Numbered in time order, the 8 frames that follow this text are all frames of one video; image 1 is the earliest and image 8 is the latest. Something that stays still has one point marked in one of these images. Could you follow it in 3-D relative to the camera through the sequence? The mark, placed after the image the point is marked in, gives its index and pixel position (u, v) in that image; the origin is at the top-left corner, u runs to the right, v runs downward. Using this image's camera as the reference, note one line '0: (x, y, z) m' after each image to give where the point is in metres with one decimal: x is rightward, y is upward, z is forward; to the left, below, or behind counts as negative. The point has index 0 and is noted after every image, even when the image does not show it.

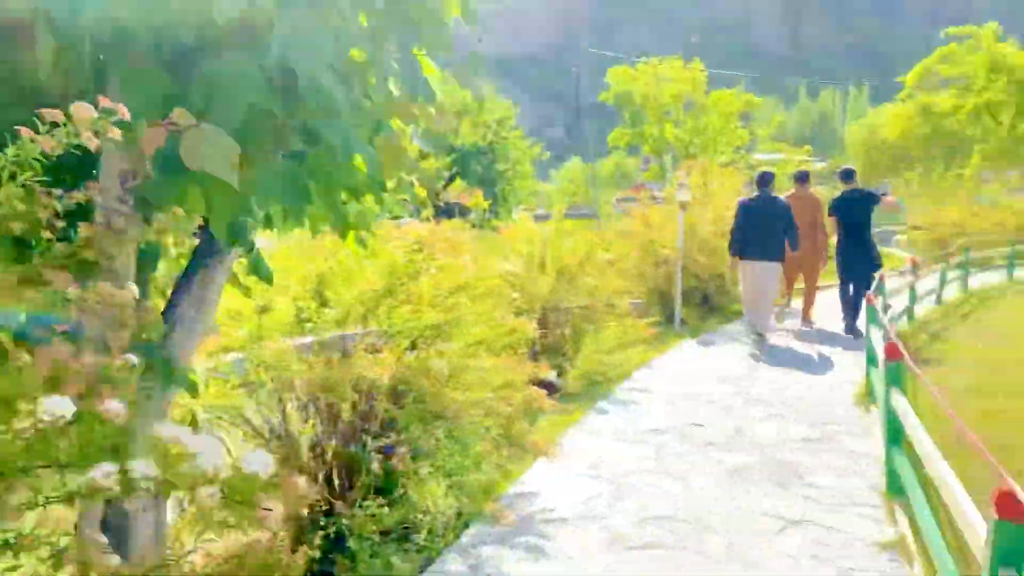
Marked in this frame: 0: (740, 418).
0: (+1.9, -1.1, +7.4) m
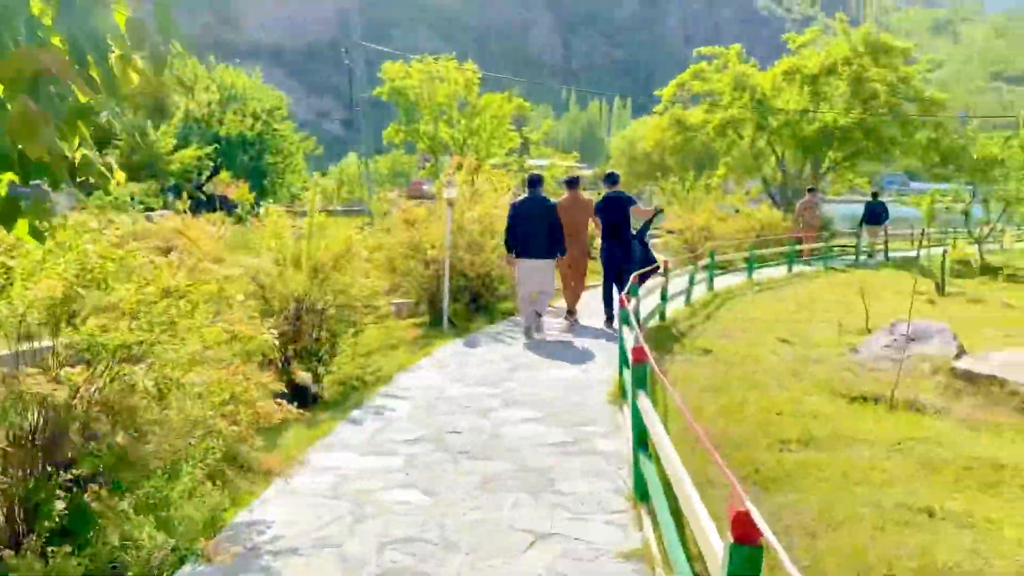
0: (-0.1, -1.1, +7.2) m
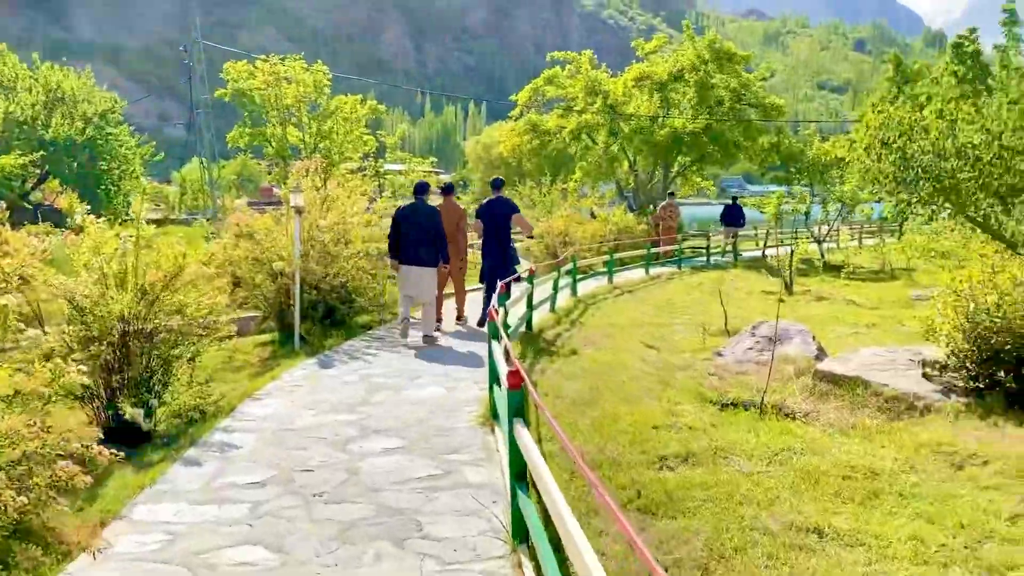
0: (-1.2, -1.2, +6.4) m
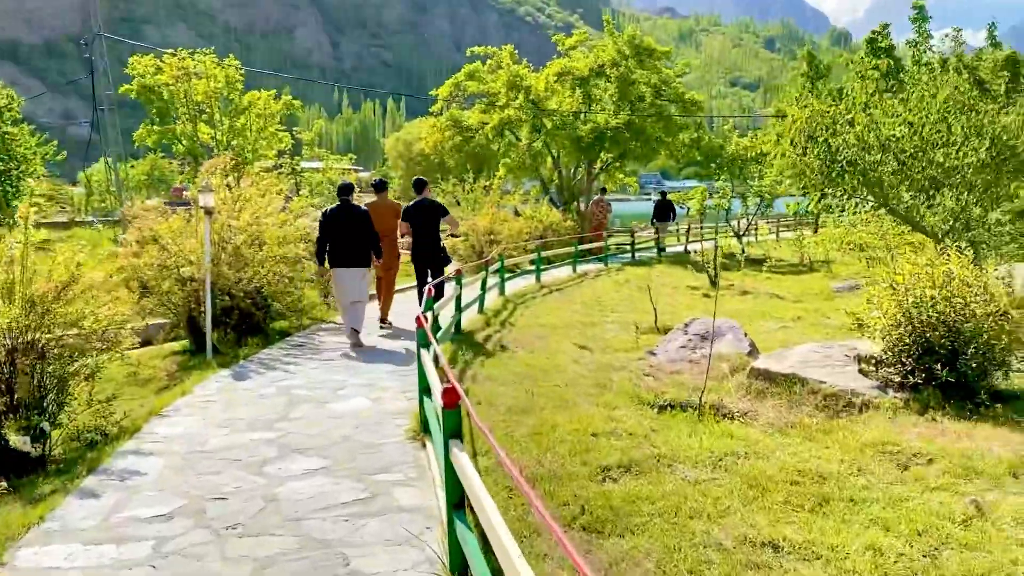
0: (-1.6, -1.3, +5.9) m
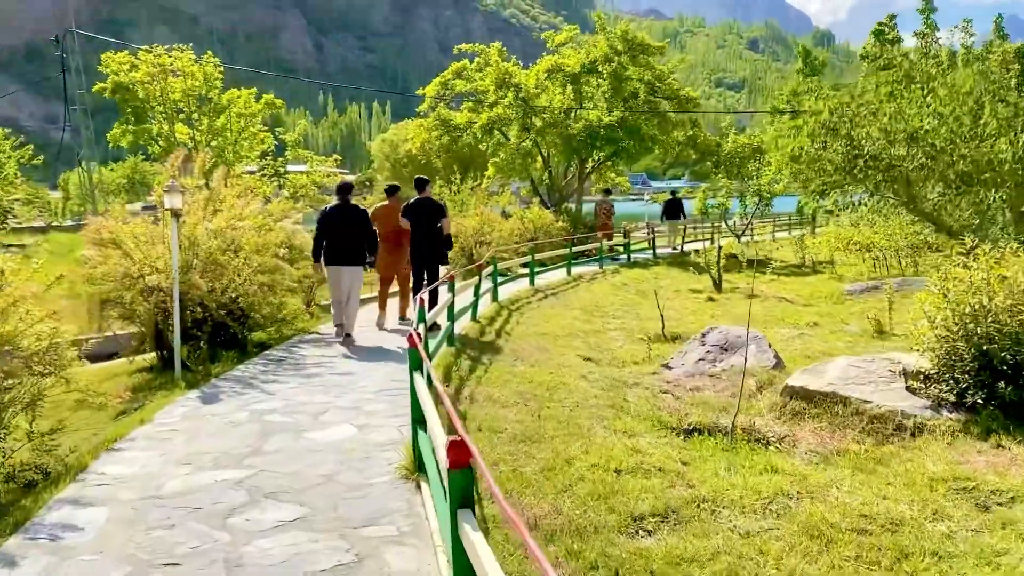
0: (-1.5, -1.4, +4.9) m
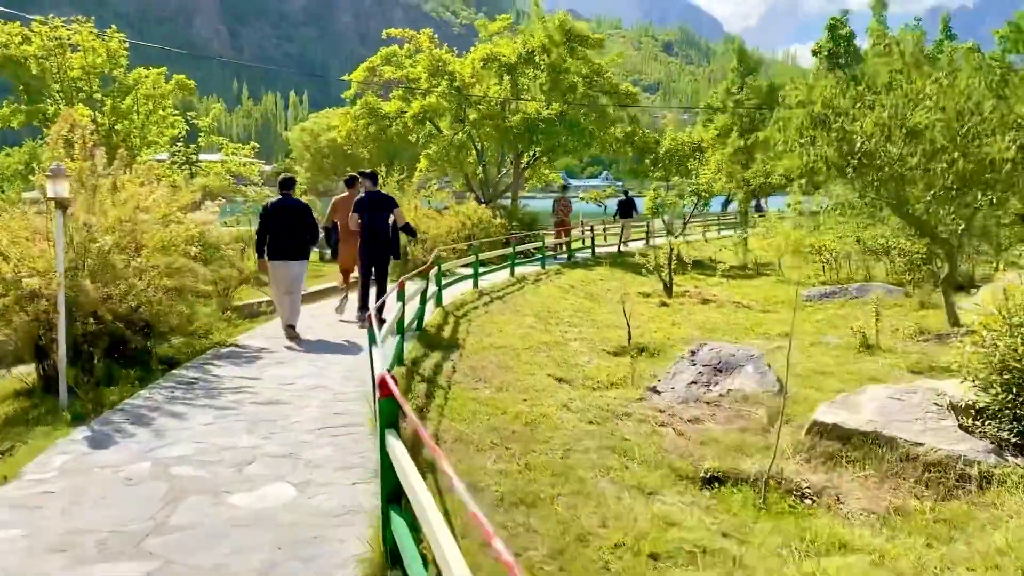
0: (-1.4, -1.5, +3.3) m
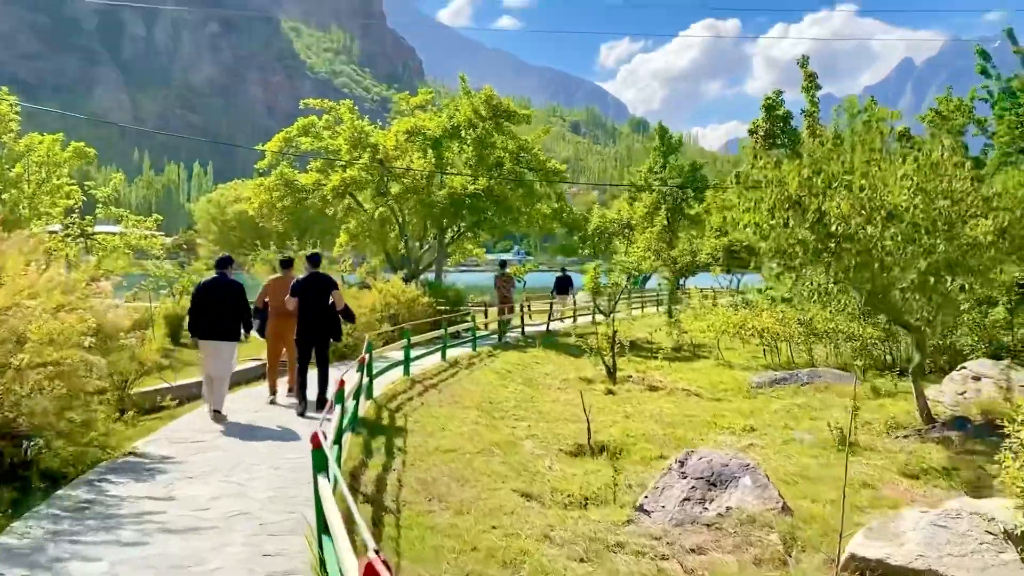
0: (-1.2, -1.9, +1.8) m
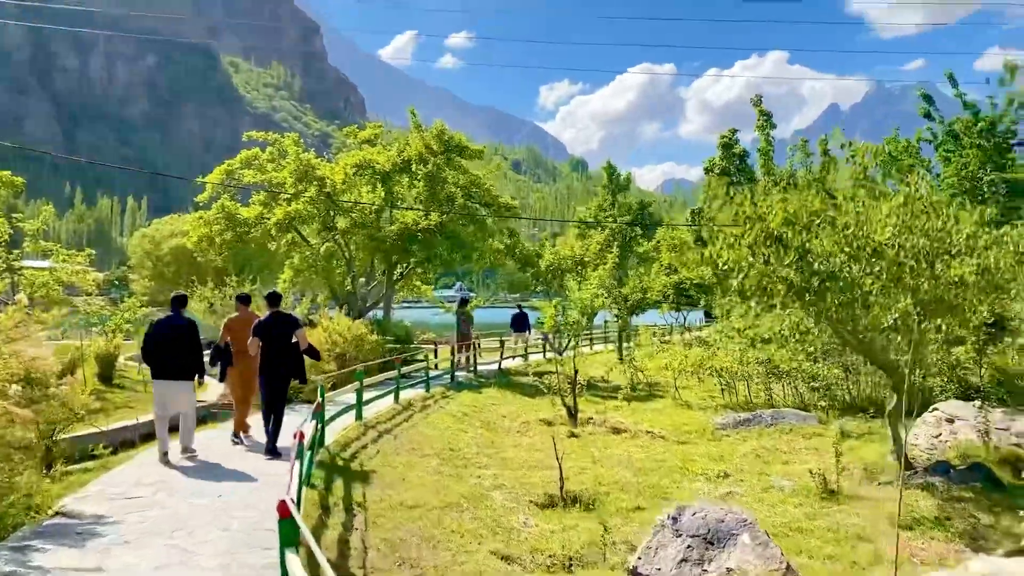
0: (-1.0, -2.0, +1.1) m
